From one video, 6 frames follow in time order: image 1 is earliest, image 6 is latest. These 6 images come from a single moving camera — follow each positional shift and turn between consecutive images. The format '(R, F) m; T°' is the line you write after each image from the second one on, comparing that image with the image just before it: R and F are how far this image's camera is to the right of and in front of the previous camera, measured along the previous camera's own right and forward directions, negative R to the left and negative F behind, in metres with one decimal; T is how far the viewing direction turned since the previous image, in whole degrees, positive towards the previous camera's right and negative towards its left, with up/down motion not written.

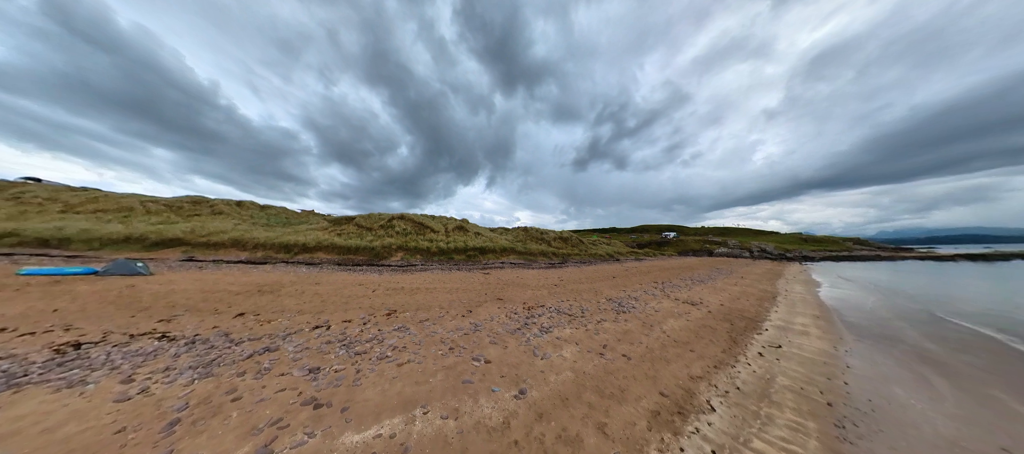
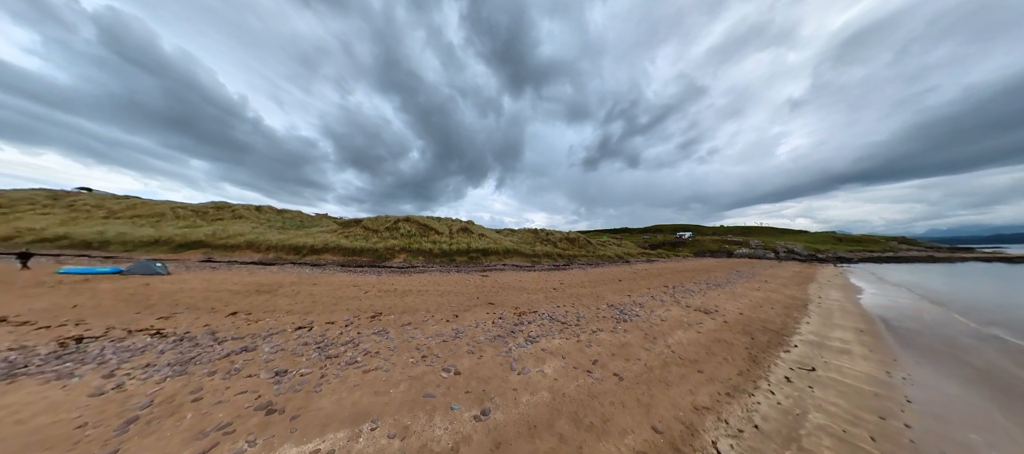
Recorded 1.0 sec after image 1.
(+1.0, +0.7) m; -3°
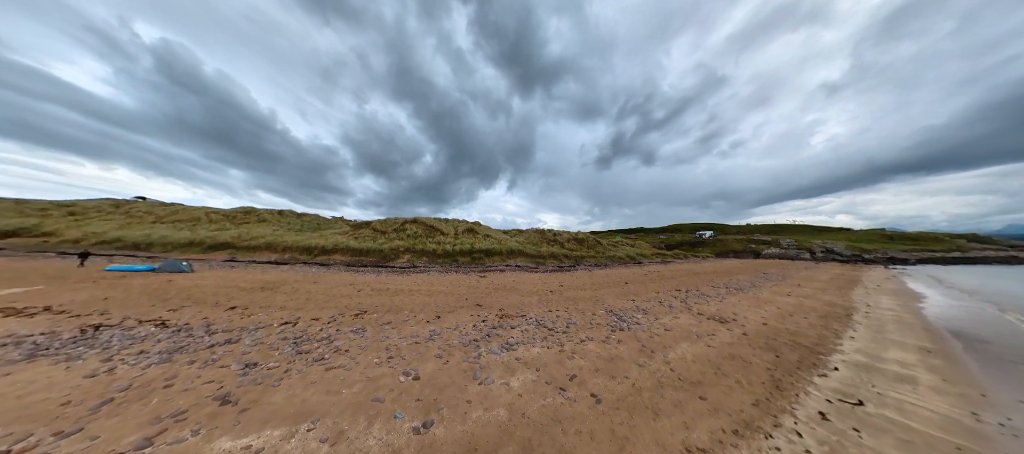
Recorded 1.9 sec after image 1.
(+1.2, +0.8) m; -4°
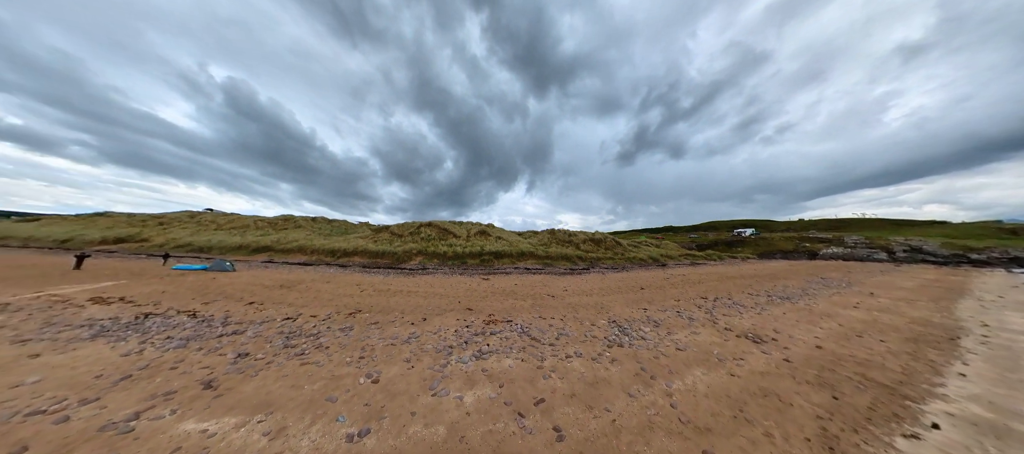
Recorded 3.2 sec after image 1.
(+1.4, +0.9) m; -6°
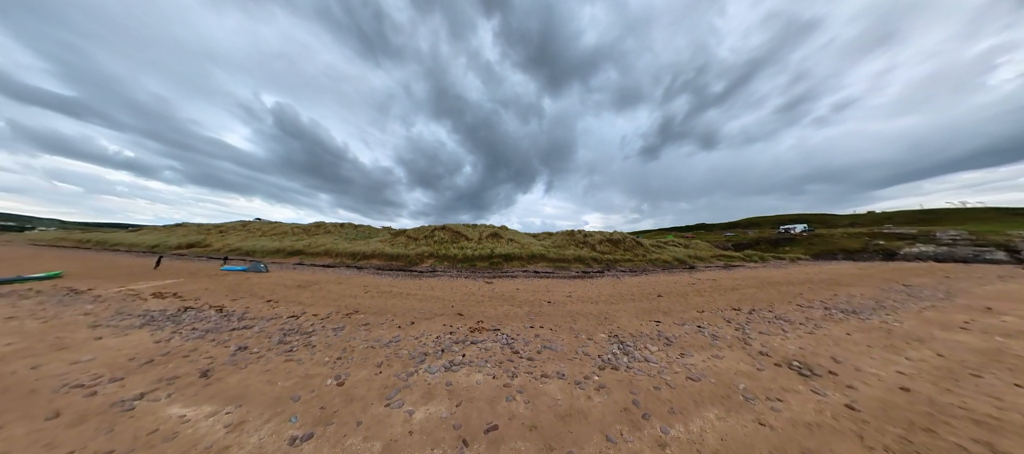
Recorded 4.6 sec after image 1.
(+1.4, +0.9) m; -6°
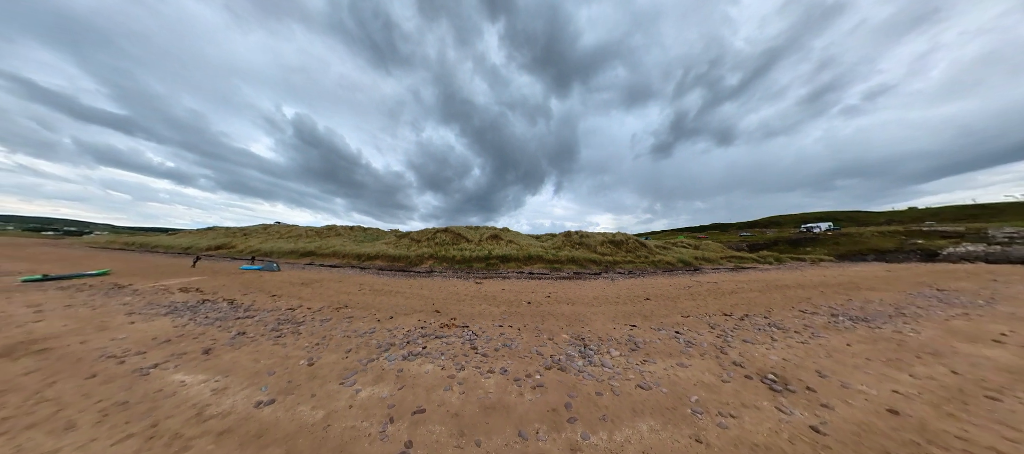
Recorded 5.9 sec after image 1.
(+1.7, +0.3) m; -3°
